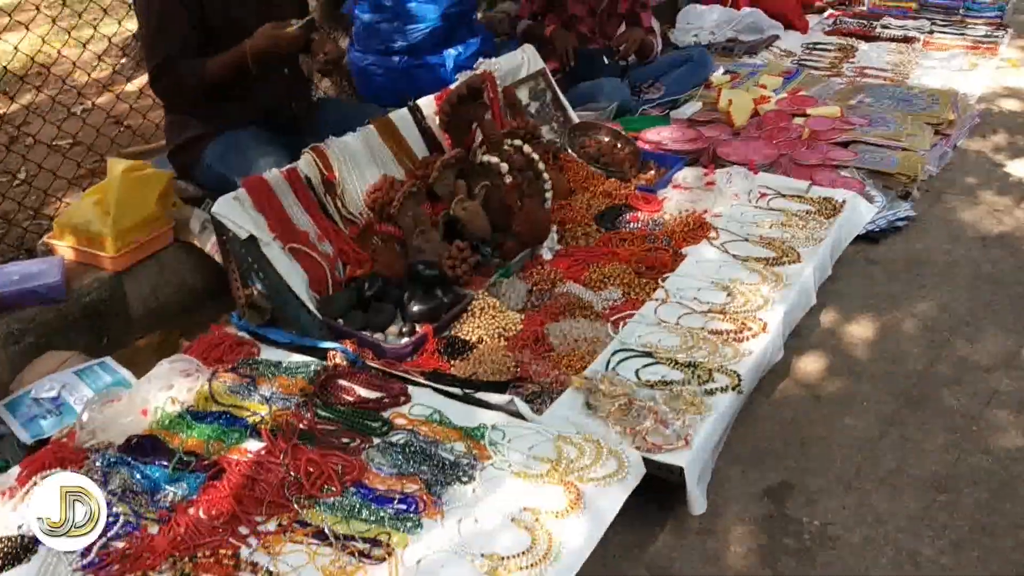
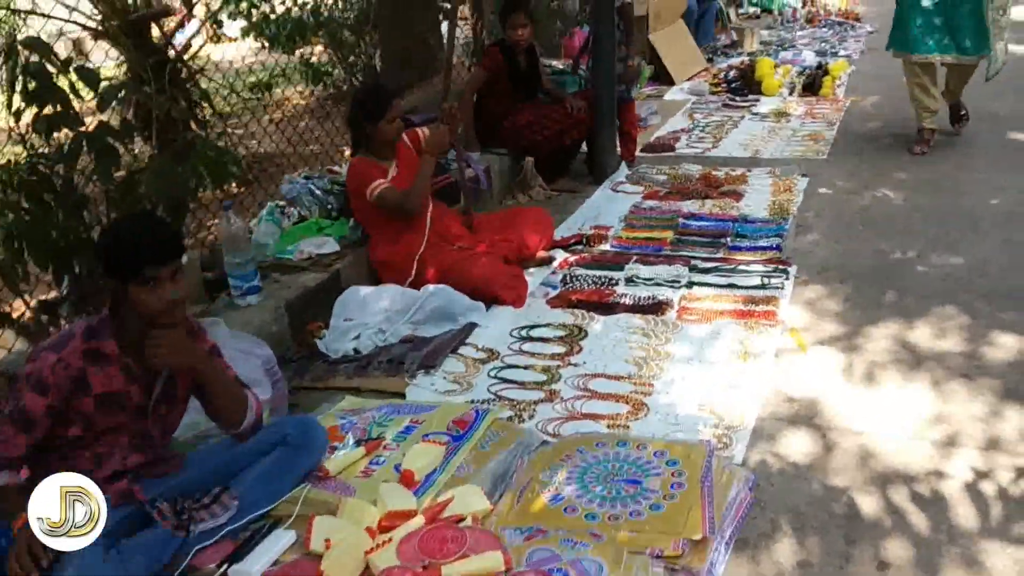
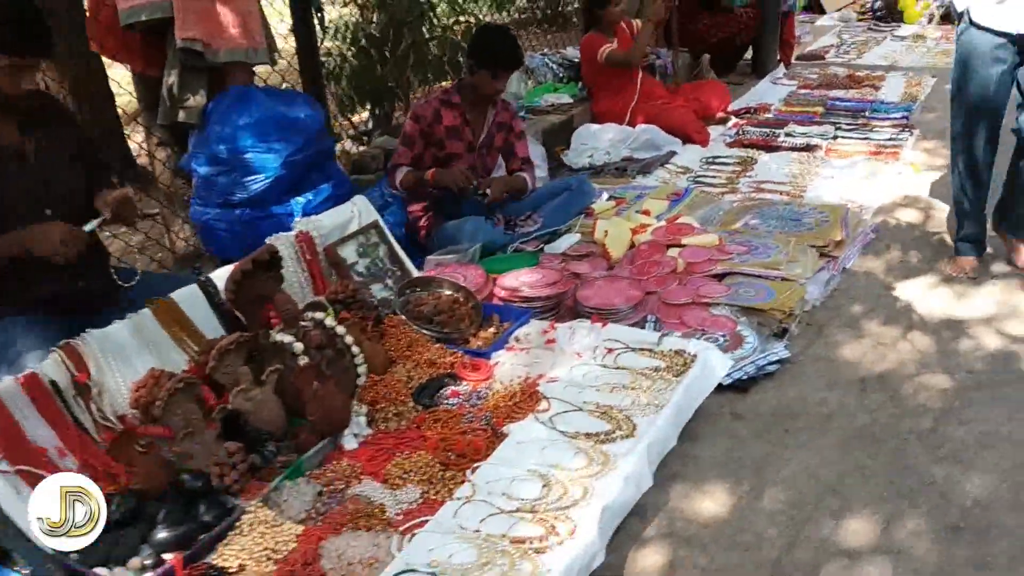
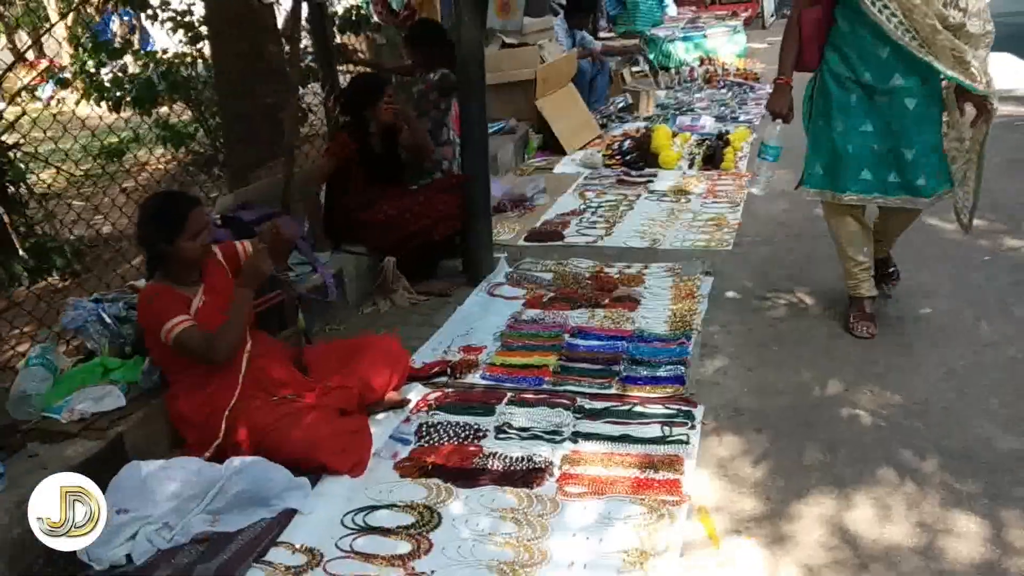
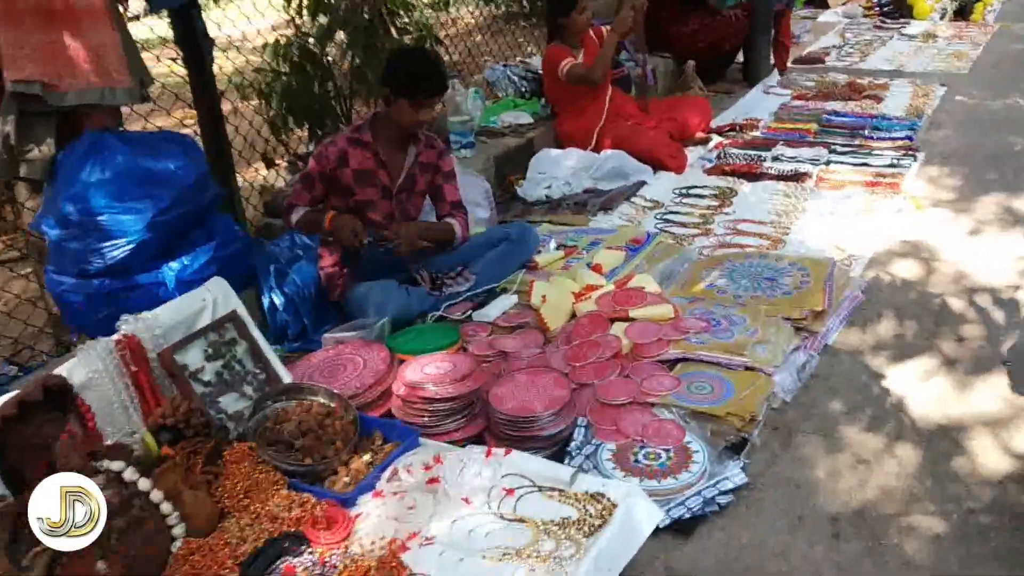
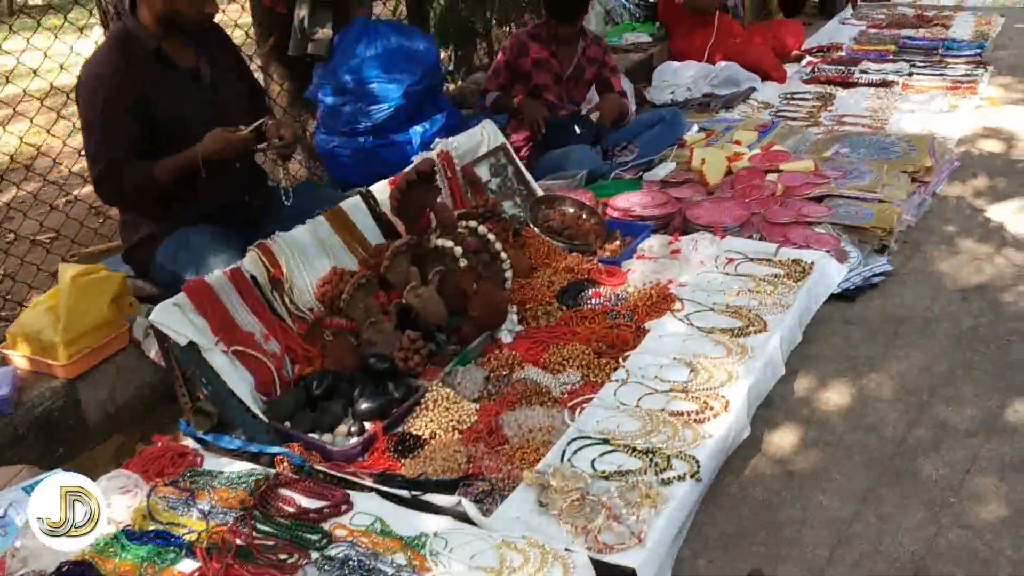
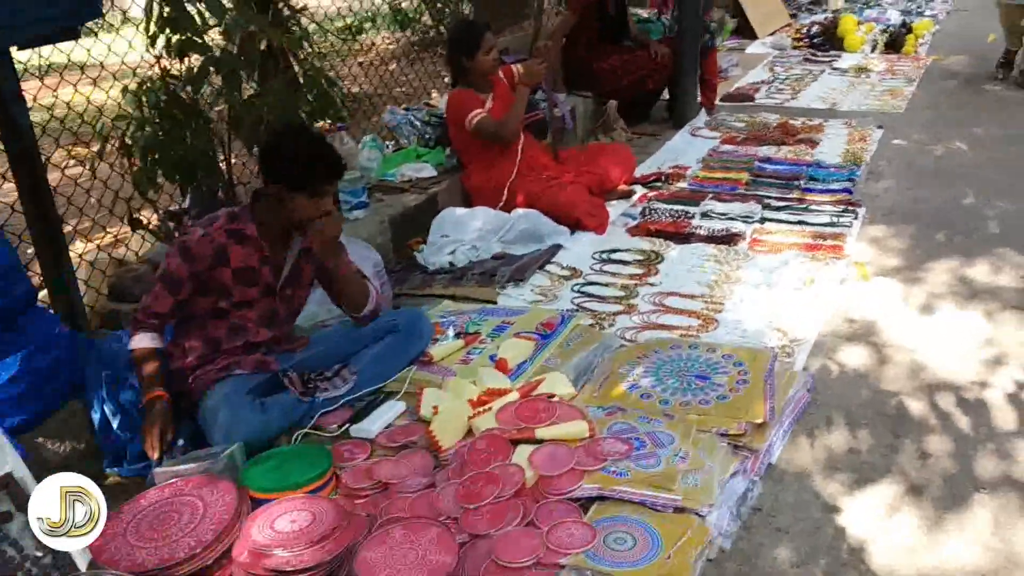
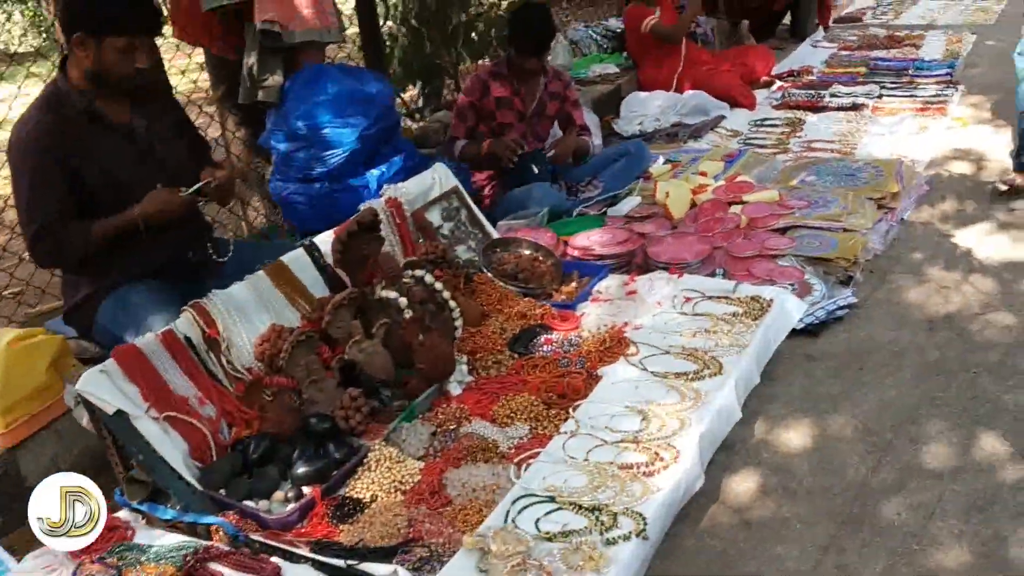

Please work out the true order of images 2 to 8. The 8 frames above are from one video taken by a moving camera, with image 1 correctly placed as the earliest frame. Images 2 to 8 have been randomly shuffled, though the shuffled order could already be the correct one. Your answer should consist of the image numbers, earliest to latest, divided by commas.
6, 8, 3, 5, 7, 2, 4
